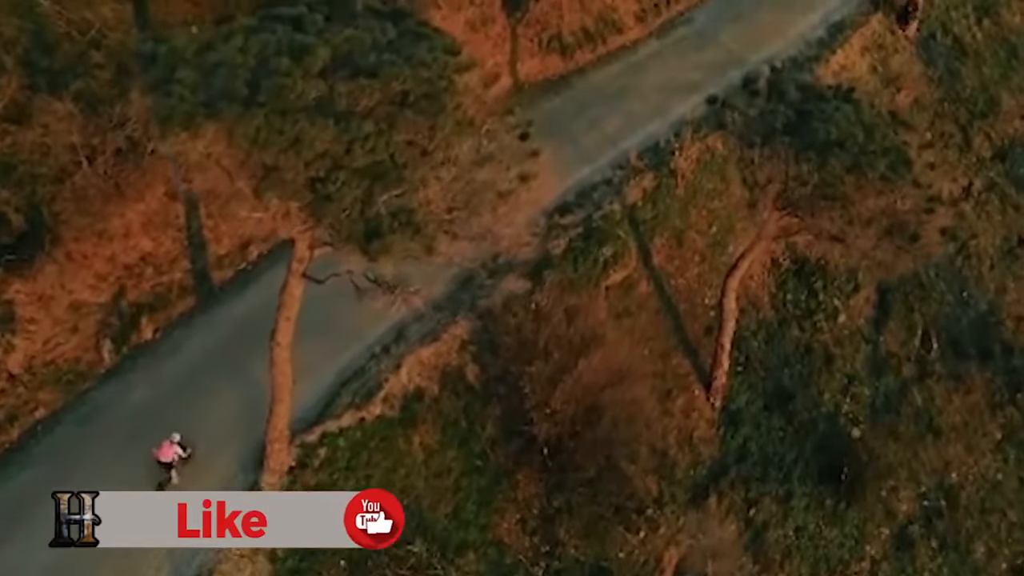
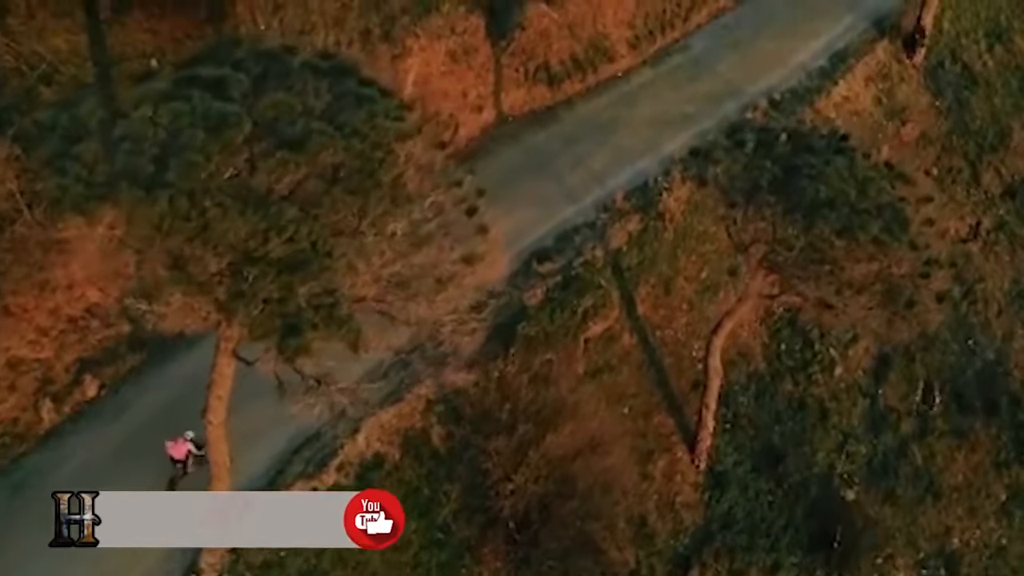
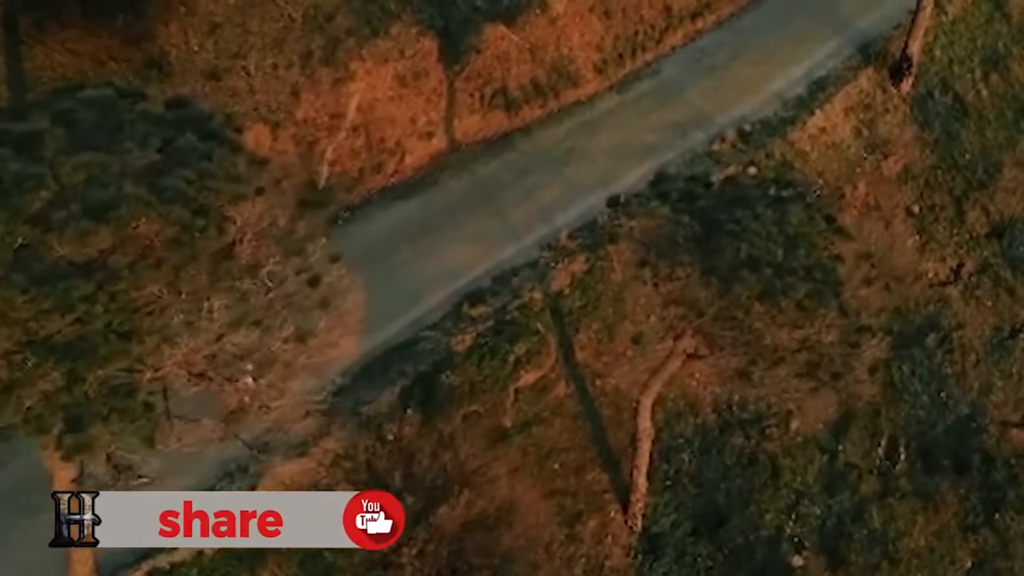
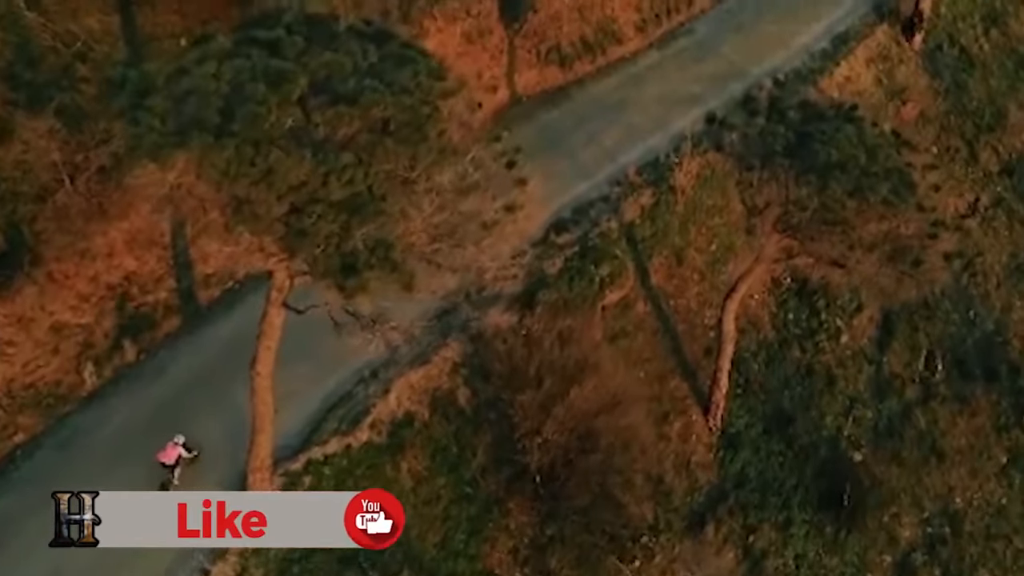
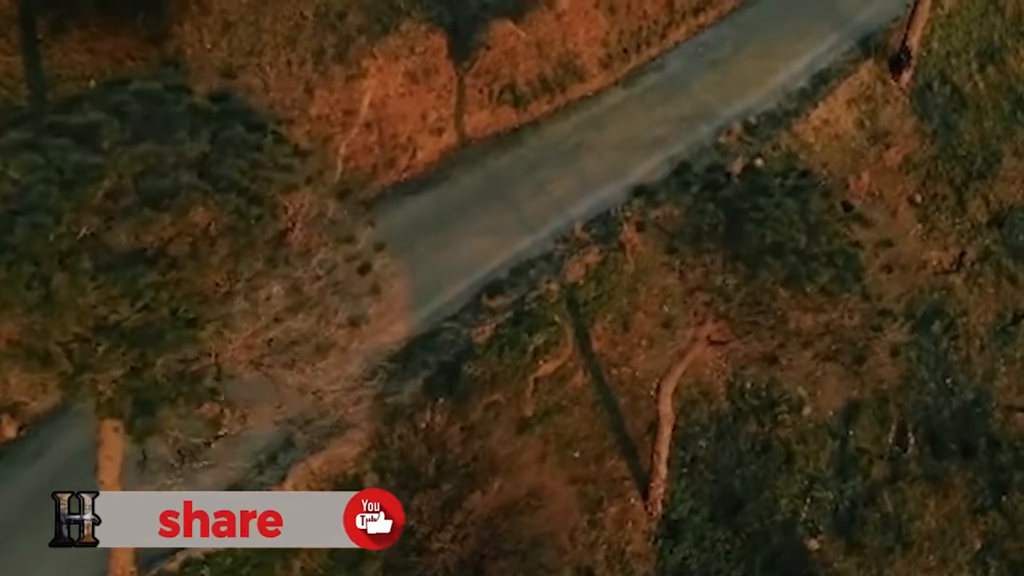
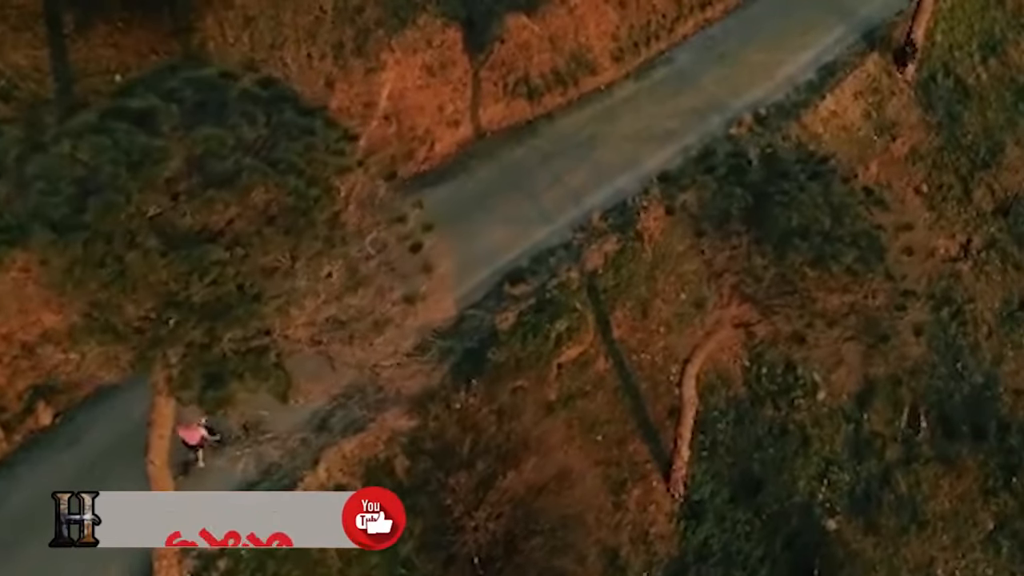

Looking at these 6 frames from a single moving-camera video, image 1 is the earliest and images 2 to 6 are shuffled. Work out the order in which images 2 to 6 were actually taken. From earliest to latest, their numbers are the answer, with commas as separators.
4, 2, 6, 5, 3
